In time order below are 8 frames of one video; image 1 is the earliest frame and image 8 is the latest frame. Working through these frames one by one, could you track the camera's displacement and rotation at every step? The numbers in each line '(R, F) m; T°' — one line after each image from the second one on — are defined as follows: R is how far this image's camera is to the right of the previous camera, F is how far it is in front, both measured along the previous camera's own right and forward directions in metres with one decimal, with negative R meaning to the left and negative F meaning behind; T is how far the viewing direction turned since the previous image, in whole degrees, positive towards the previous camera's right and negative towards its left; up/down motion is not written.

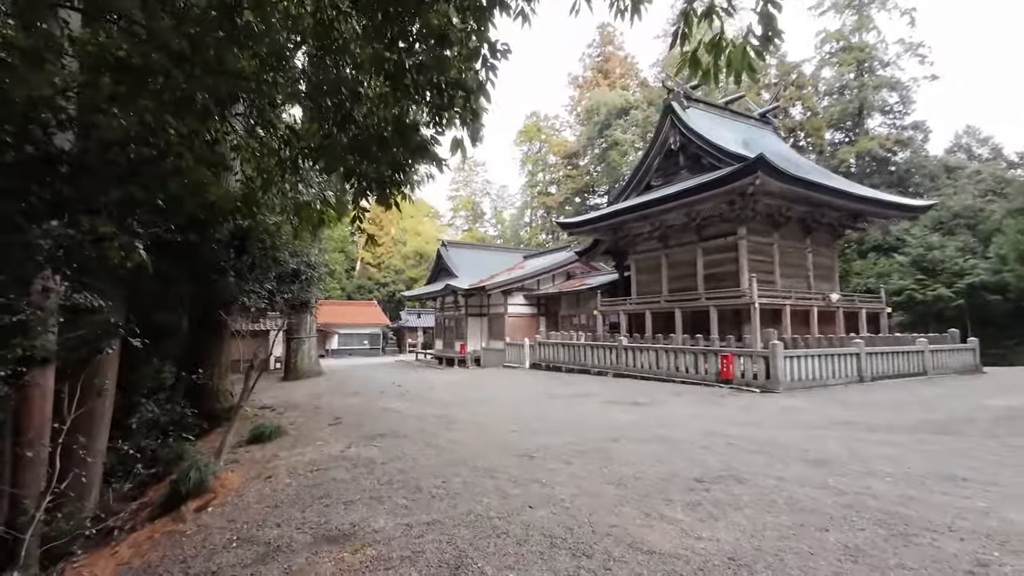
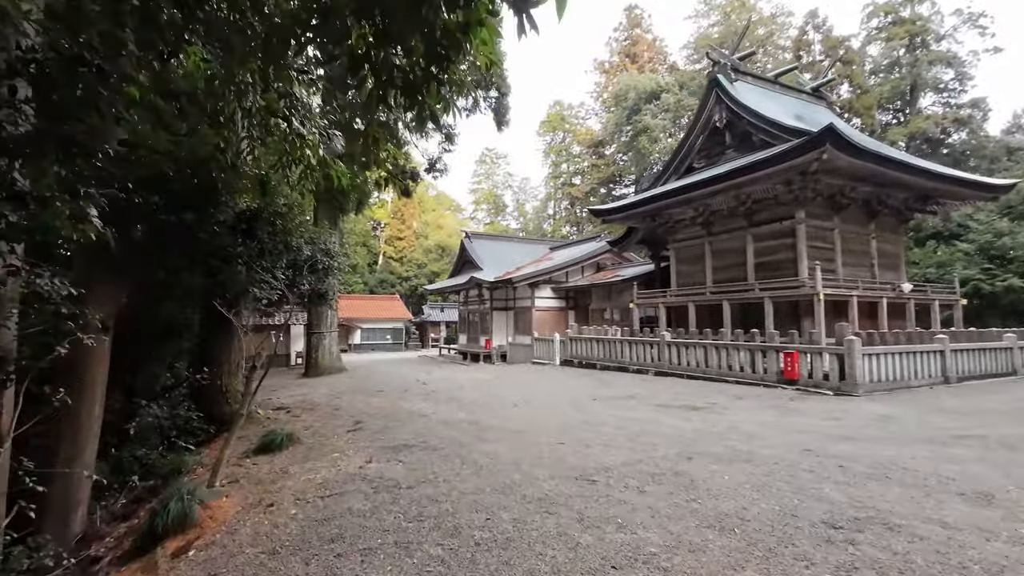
(-0.2, +0.8) m; -2°
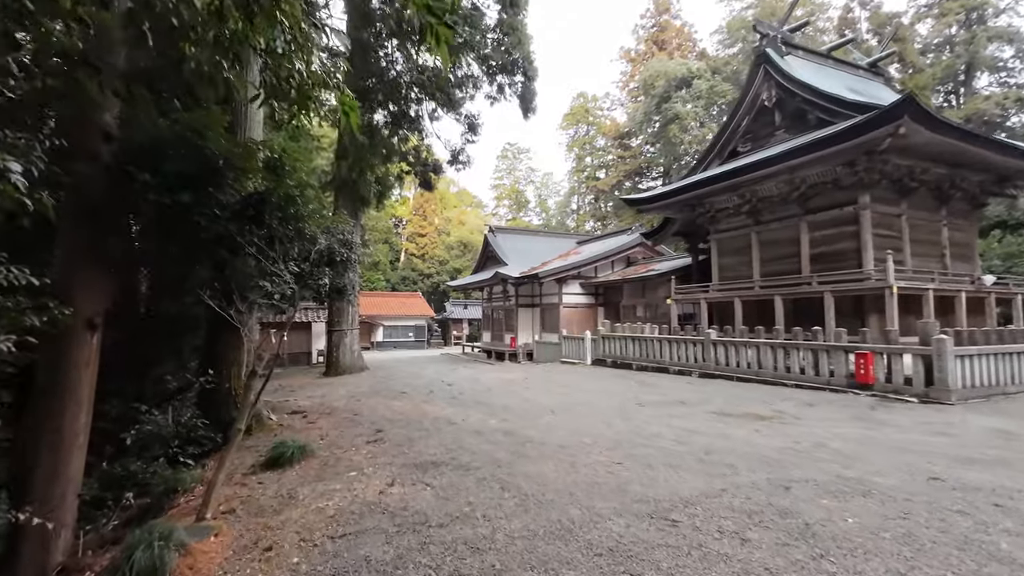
(-0.2, +0.7) m; -2°
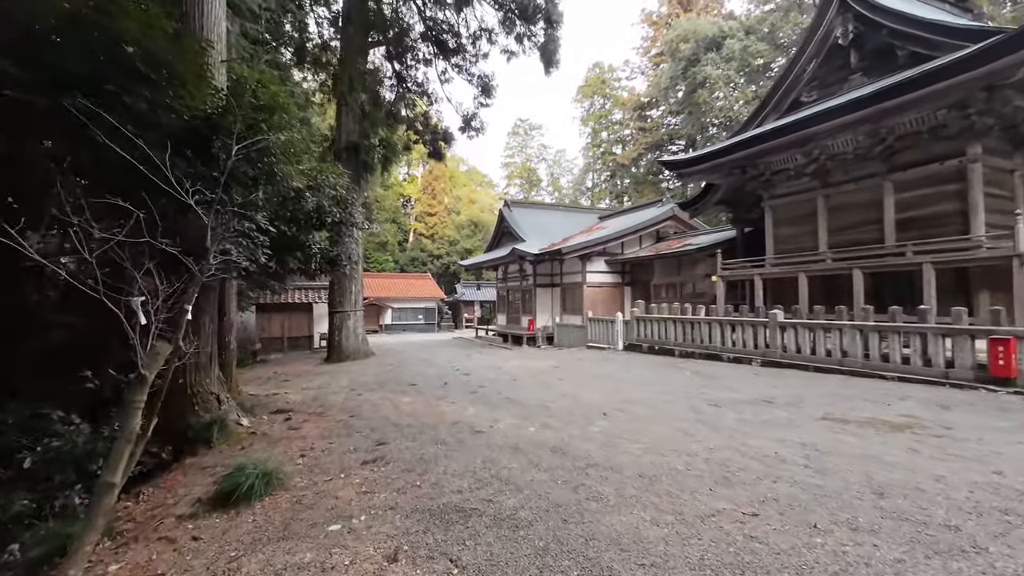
(-0.3, +1.4) m; -1°
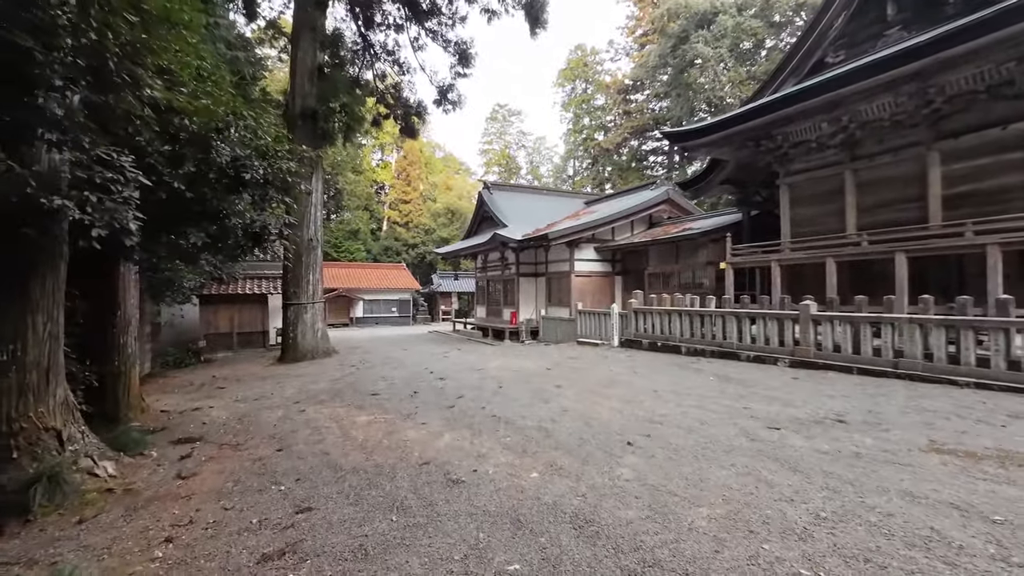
(-0.1, +1.4) m; +3°
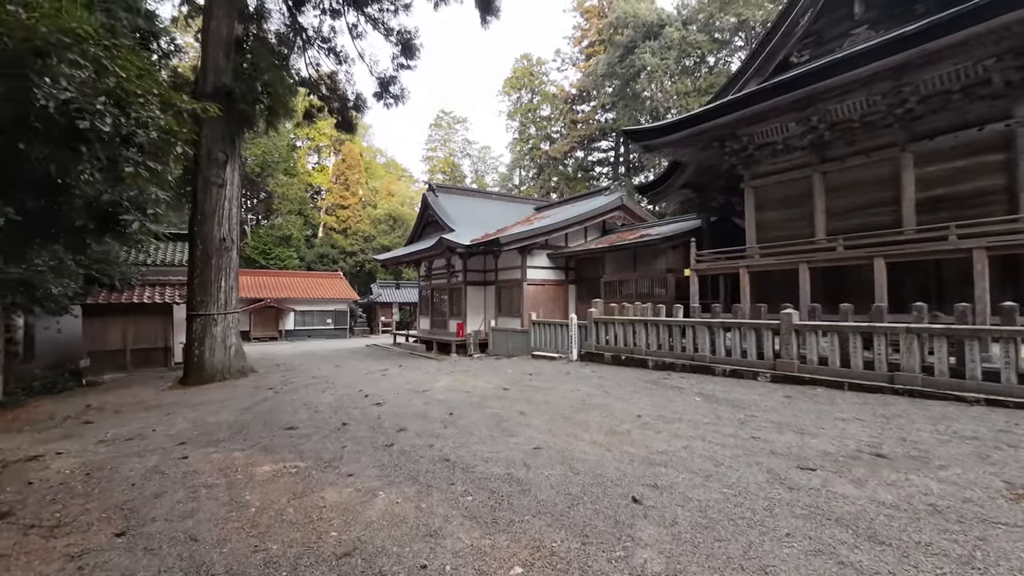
(-0.1, +1.0) m; +7°
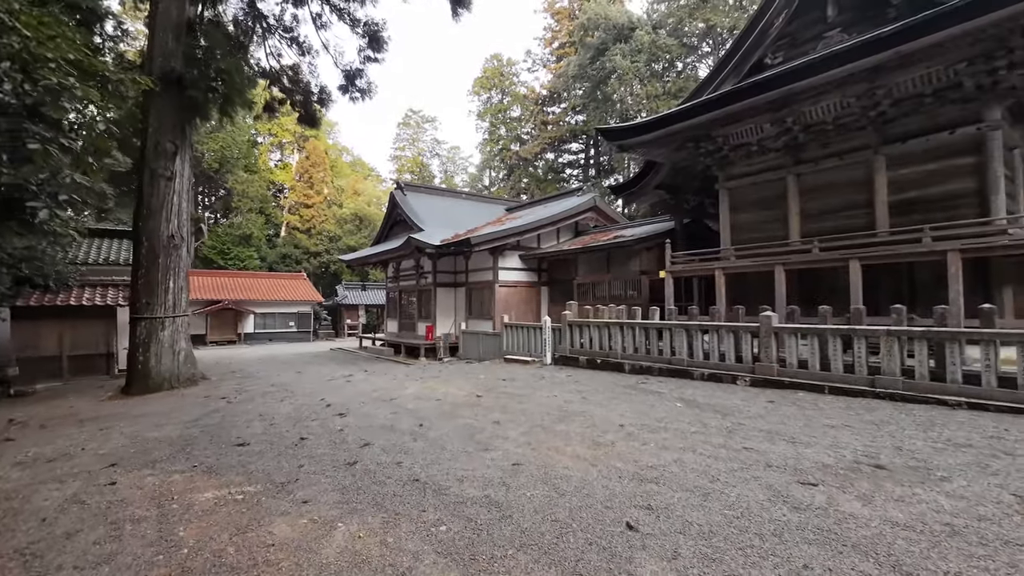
(-0.1, +0.3) m; +4°
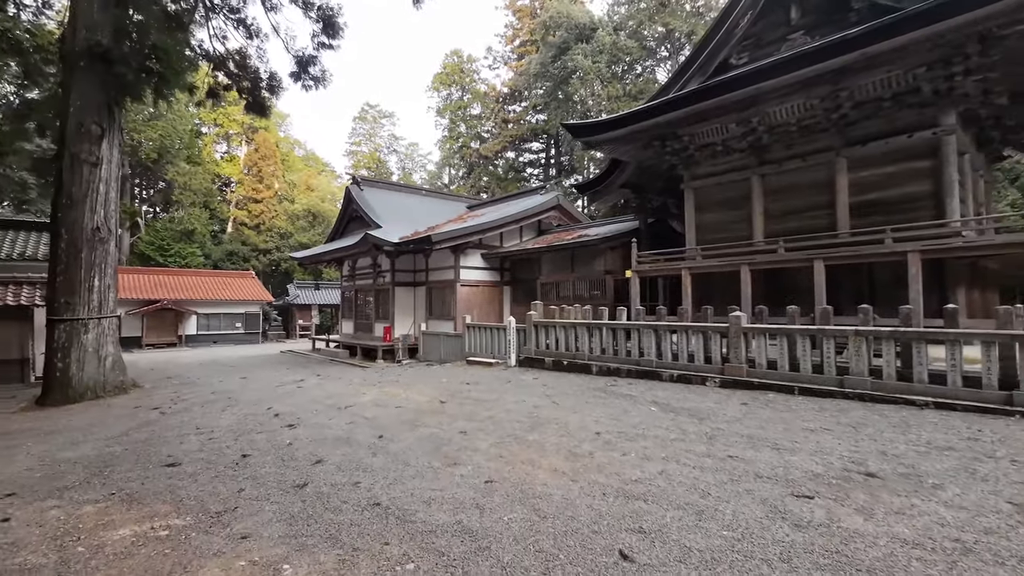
(-0.1, +0.3) m; +5°
